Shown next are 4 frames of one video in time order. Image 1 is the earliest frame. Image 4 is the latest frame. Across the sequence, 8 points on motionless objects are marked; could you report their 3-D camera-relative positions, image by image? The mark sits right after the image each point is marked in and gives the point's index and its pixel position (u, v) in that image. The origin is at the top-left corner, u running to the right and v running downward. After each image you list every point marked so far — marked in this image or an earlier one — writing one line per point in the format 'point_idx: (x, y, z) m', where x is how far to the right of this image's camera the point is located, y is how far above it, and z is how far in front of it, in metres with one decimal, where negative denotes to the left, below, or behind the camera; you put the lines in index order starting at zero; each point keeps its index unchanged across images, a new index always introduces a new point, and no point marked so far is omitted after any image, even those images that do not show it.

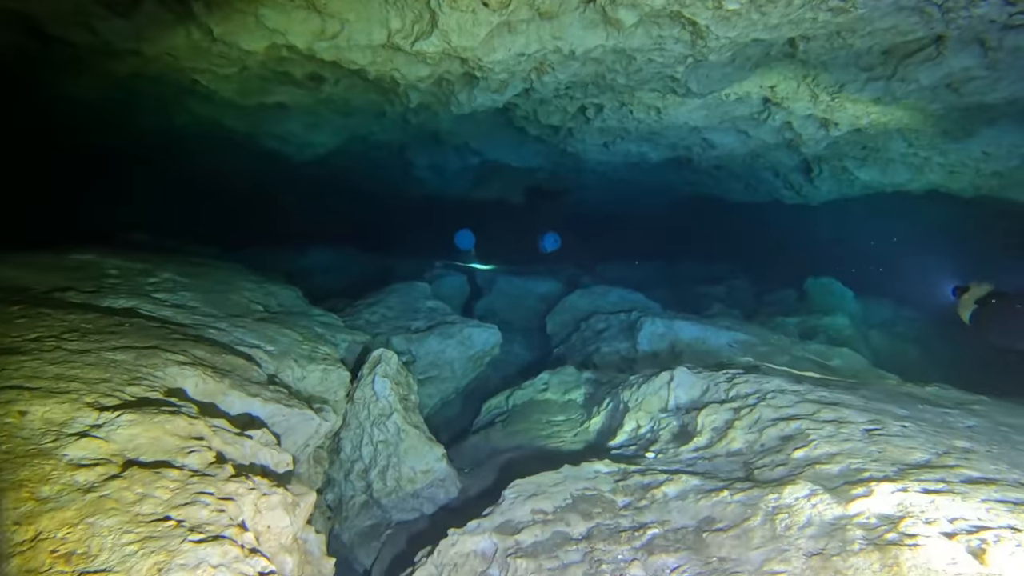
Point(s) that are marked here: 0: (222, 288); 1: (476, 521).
0: (-2.1, 0.0, +4.6) m
1: (-0.1, -0.9, +2.5) m
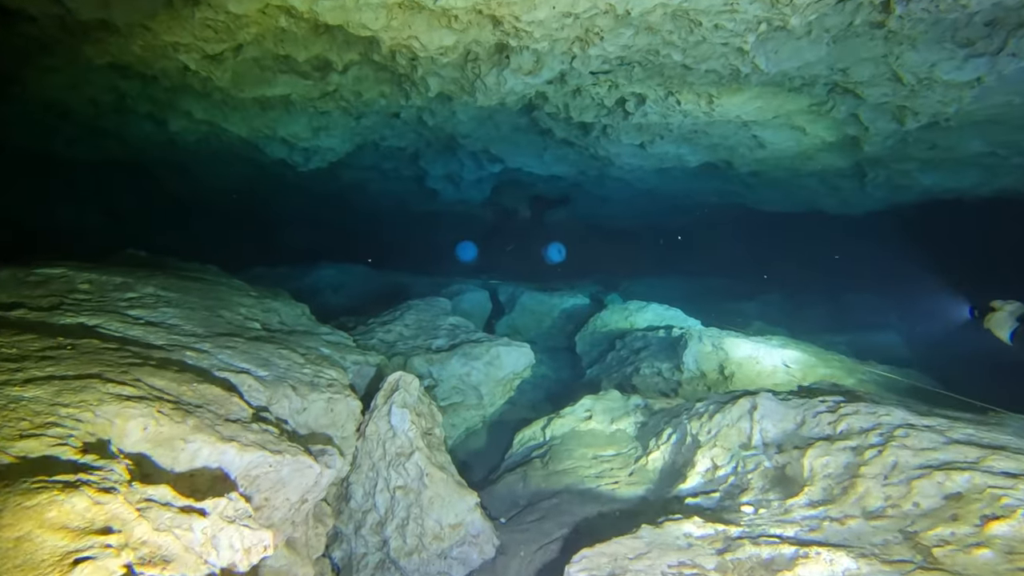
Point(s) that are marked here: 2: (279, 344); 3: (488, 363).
0: (-1.9, -0.1, +4.0) m
1: (+0.1, -0.9, +1.8) m
2: (-1.3, -0.3, +3.5) m
3: (-0.2, -0.6, +4.9) m
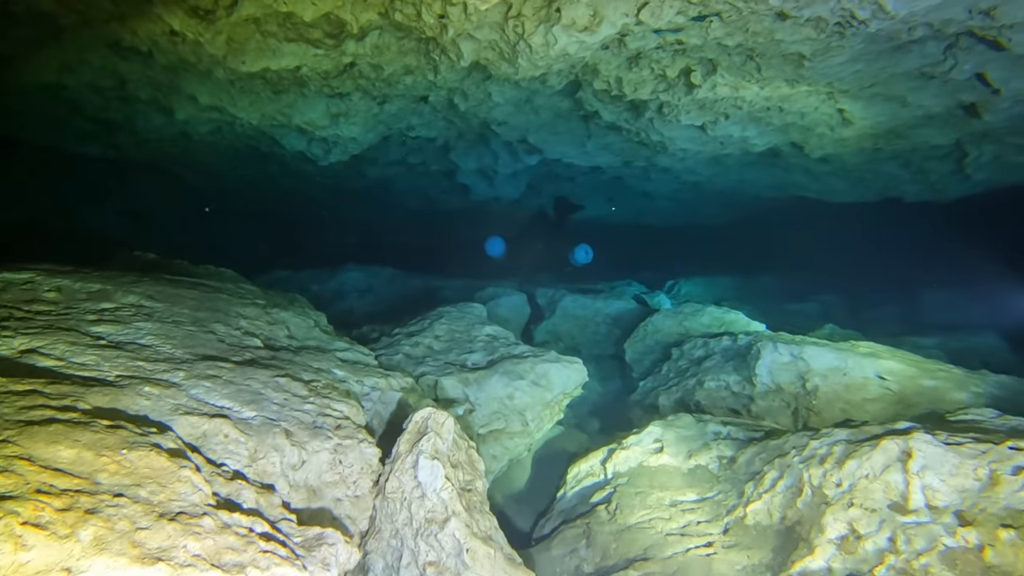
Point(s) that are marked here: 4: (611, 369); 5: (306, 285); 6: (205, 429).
0: (-1.6, -0.2, +3.3) m
1: (+0.3, -1.0, +1.0) m
2: (-1.0, -0.4, +2.8) m
3: (+0.1, -0.6, +4.2) m
4: (+1.1, -0.9, +7.2) m
5: (-2.6, 0.0, +8.0) m
6: (-1.0, -0.4, +2.0) m
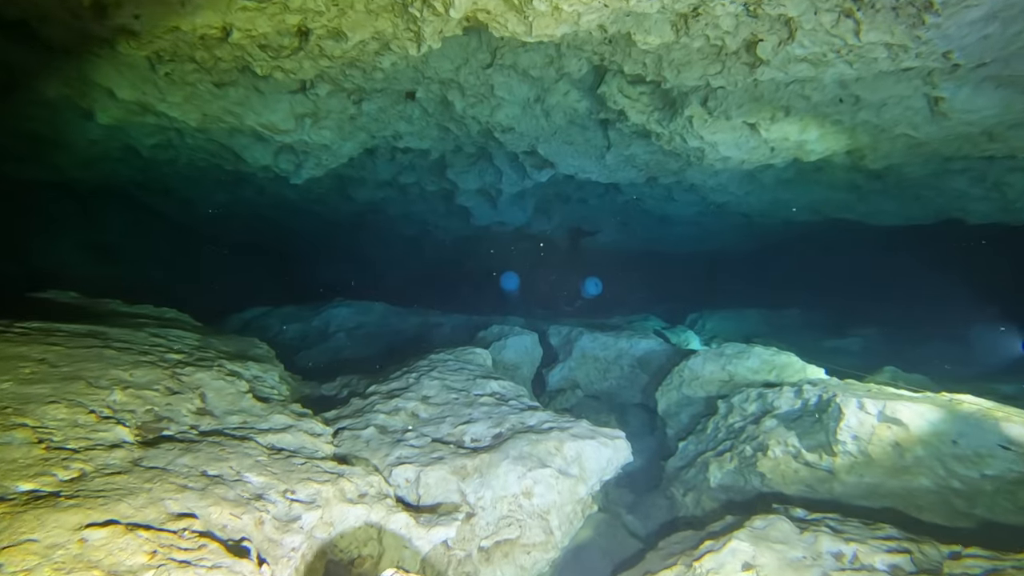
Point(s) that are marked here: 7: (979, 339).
0: (-1.5, -0.3, +2.1) m
1: (+0.3, -1.0, -0.3) m
2: (-1.0, -0.5, +1.6) m
3: (+0.2, -0.8, +2.9) m
4: (+1.2, -1.3, +5.9) m
5: (-2.5, -0.4, +6.8) m
6: (-0.9, -0.6, +0.7) m
7: (+6.5, -0.6, +8.6) m
